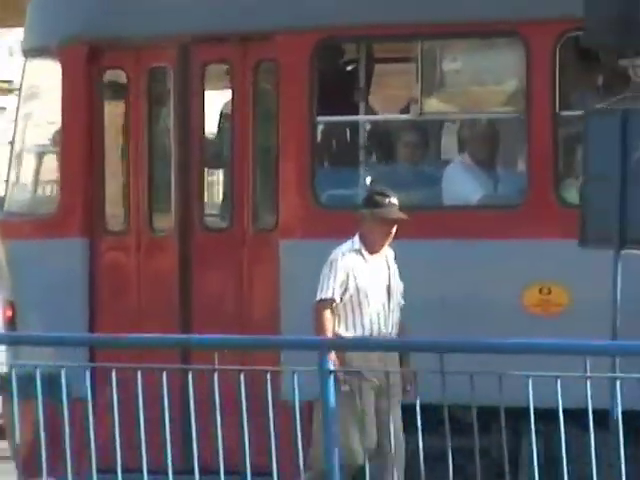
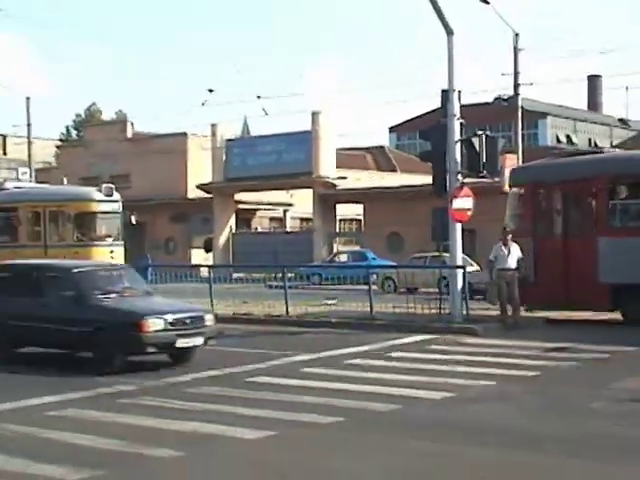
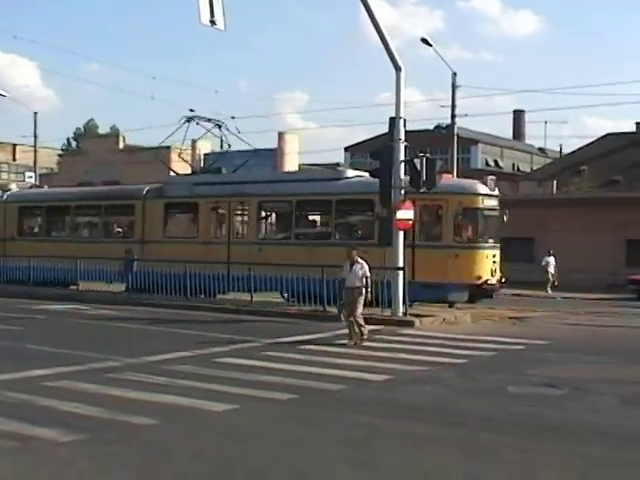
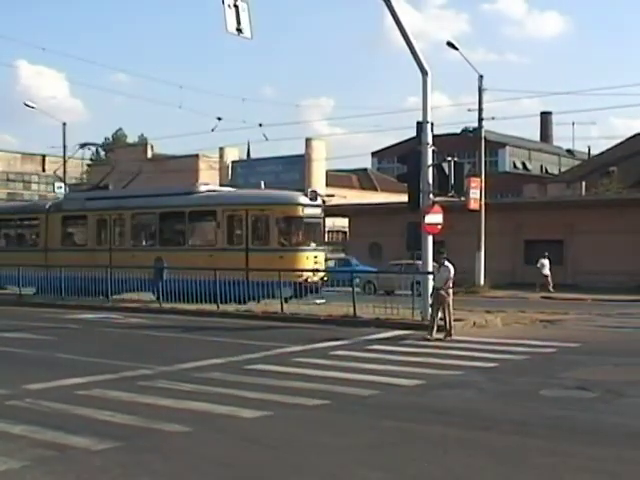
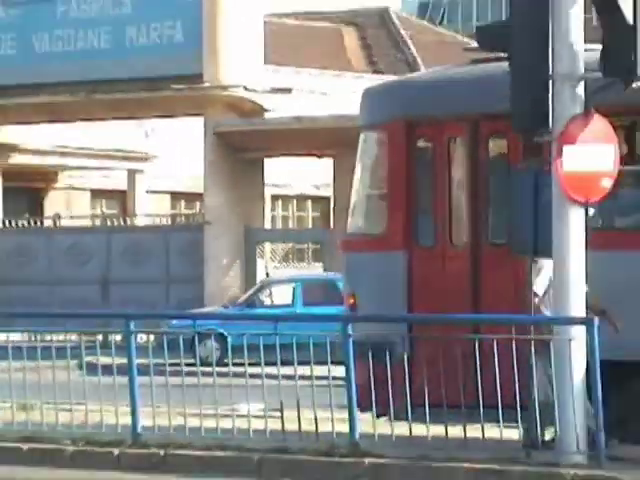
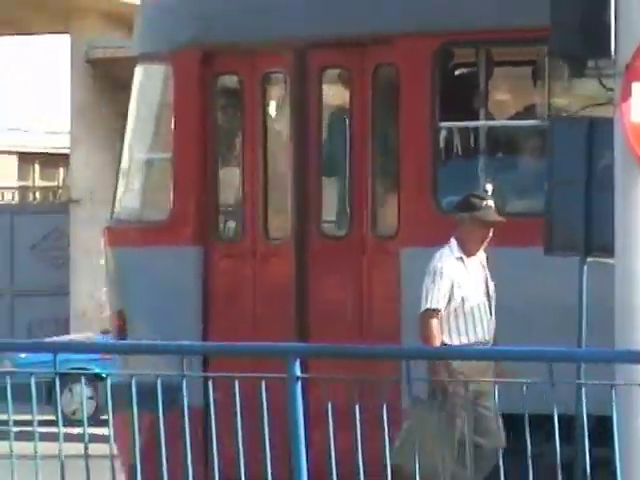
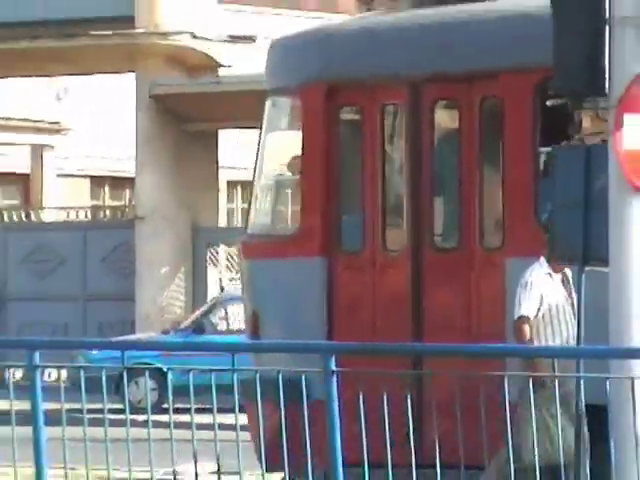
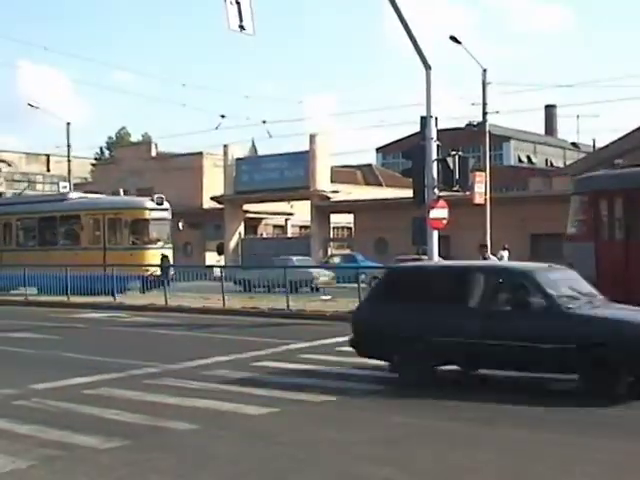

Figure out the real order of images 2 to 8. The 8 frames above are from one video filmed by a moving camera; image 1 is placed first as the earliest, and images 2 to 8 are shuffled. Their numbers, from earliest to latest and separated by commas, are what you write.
6, 7, 5, 2, 8, 4, 3
